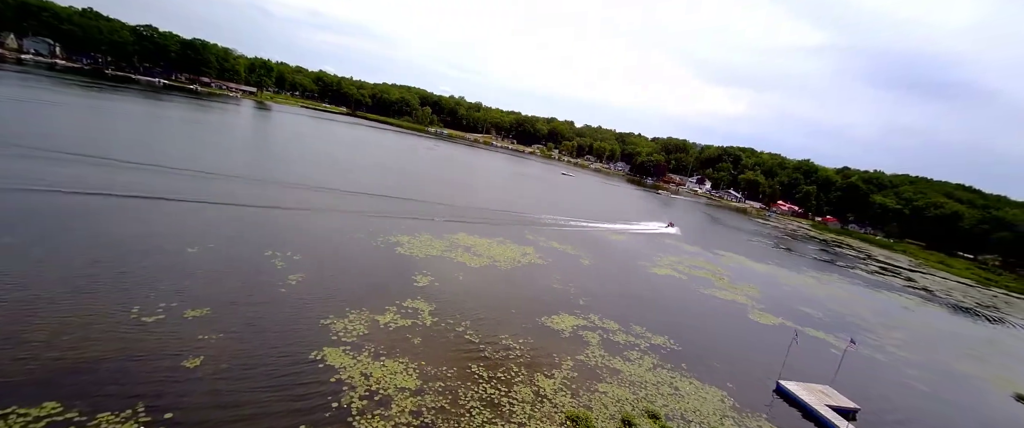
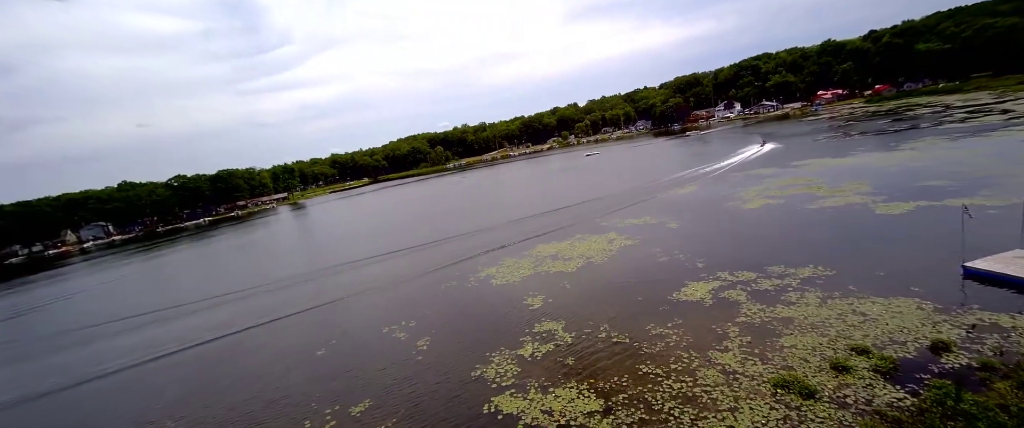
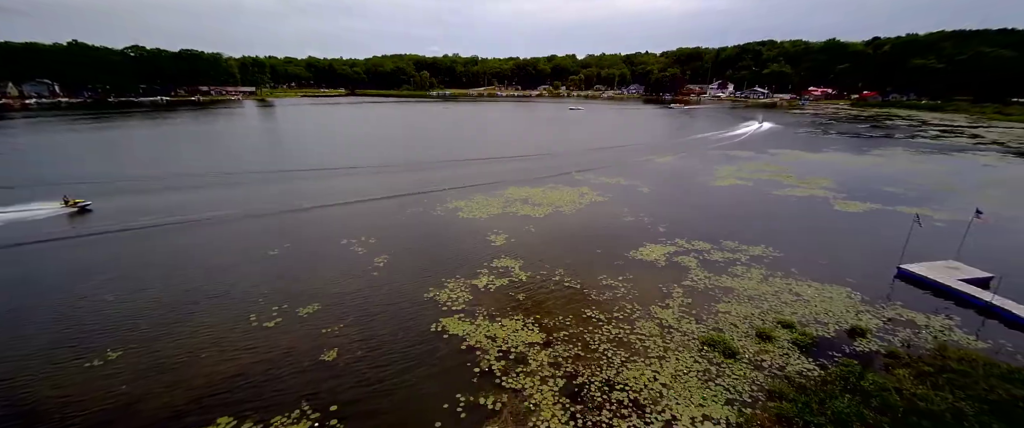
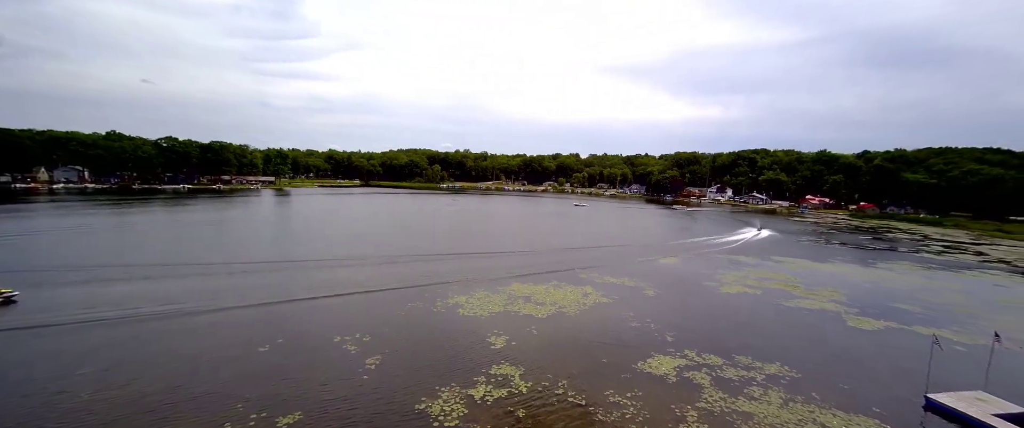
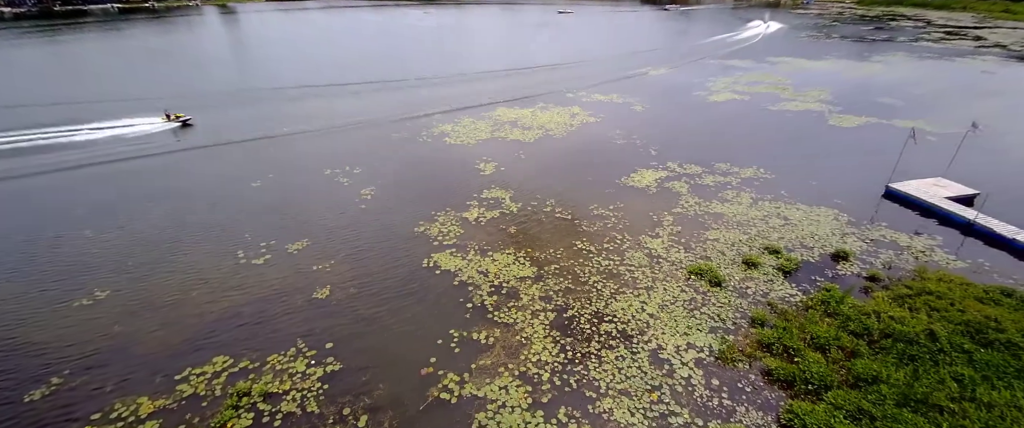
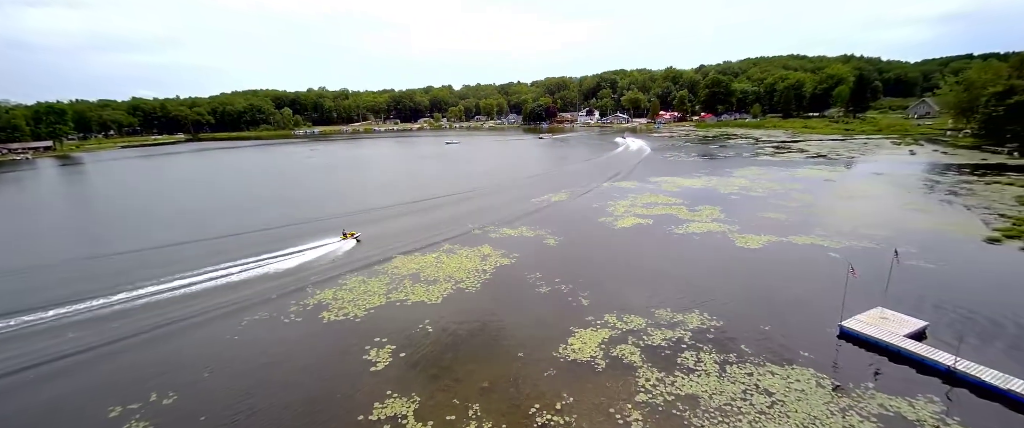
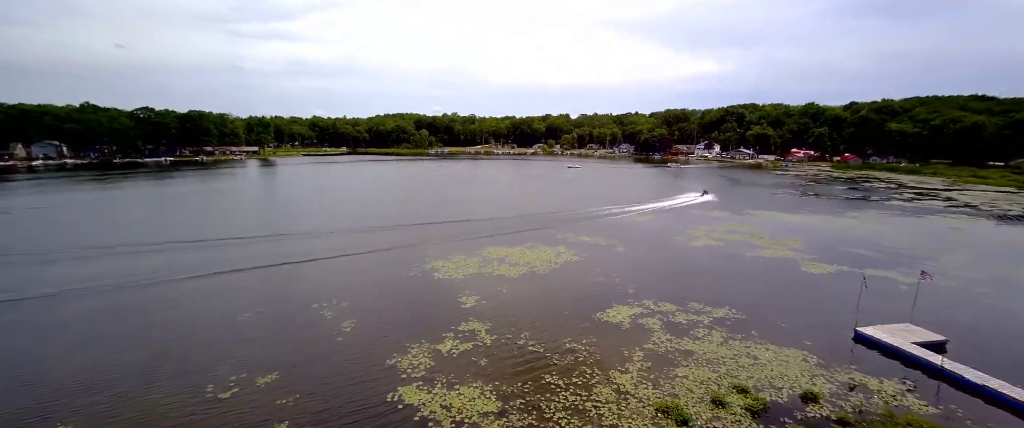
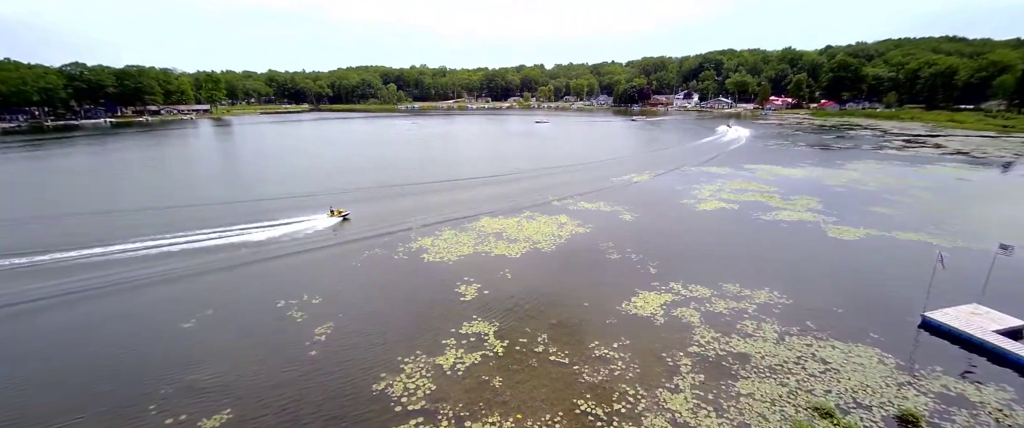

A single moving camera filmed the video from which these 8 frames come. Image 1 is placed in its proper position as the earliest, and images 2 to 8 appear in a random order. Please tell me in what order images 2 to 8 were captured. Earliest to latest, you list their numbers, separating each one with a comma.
7, 2, 4, 3, 5, 8, 6
